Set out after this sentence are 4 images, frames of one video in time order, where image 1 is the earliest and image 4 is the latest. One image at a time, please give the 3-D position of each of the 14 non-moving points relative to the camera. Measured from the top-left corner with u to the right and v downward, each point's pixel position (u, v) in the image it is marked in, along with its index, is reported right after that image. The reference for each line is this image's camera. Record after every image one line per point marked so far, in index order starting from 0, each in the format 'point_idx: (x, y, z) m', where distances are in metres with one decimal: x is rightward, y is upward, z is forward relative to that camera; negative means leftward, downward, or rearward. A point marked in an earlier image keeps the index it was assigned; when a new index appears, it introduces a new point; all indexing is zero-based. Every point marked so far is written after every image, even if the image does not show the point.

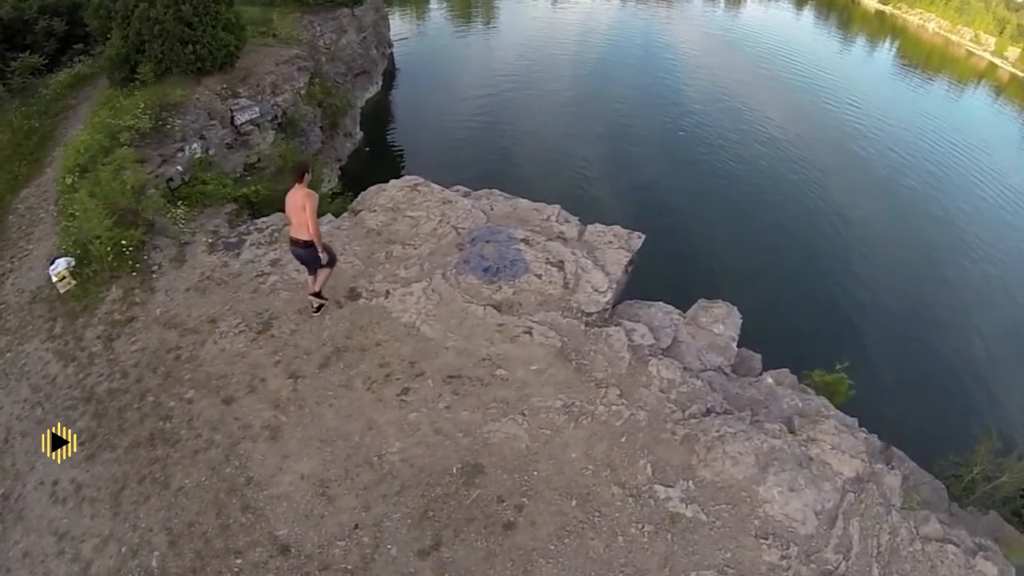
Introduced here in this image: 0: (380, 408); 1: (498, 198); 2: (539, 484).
0: (-3.1, -2.8, +15.0) m
1: (-0.5, +2.8, +19.9) m
2: (+0.5, -4.0, +13.0) m
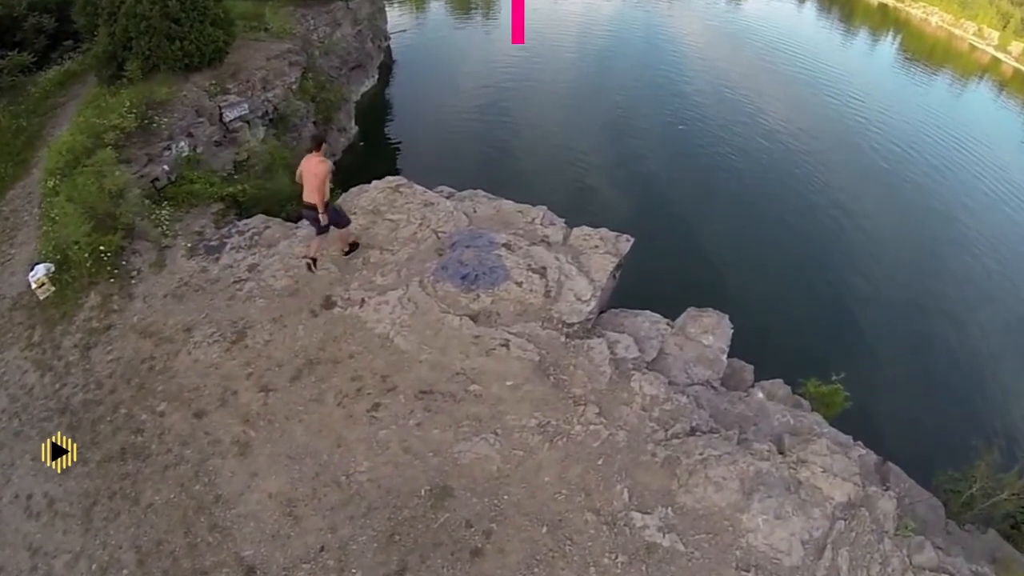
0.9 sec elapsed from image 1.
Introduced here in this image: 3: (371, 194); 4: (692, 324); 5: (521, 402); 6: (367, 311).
0: (-3.6, -3.0, +14.4) m
1: (-0.9, +2.6, +19.2) m
2: (-0.1, -4.2, +12.4) m
3: (-4.3, +2.9, +19.5) m
4: (+4.4, -0.9, +15.9) m
5: (+0.2, -2.4, +13.7) m
6: (-3.7, -0.6, +16.2) m
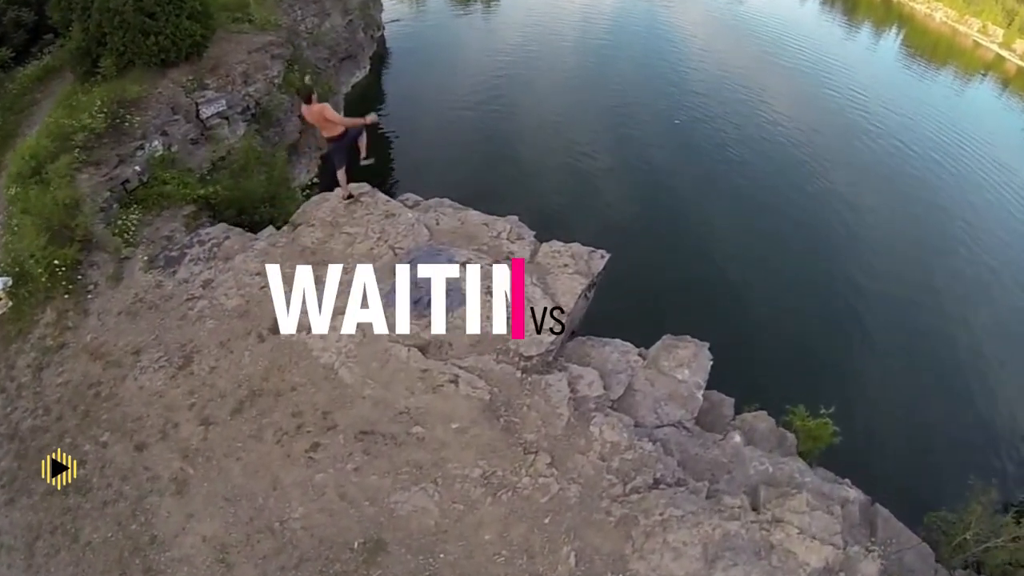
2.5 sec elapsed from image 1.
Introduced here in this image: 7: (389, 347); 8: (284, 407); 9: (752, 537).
0: (-4.7, -3.7, +13.3) m
1: (-1.8, +2.2, +17.8) m
2: (-1.2, -5.0, +11.2) m
3: (-5.1, +2.4, +18.2) m
4: (+3.5, -1.5, +14.4) m
5: (-0.9, -3.1, +12.4) m
6: (-4.6, -1.2, +15.1) m
7: (-2.7, -1.3, +14.2) m
8: (-5.0, -2.6, +14.2) m
9: (+4.2, -4.4, +11.3) m
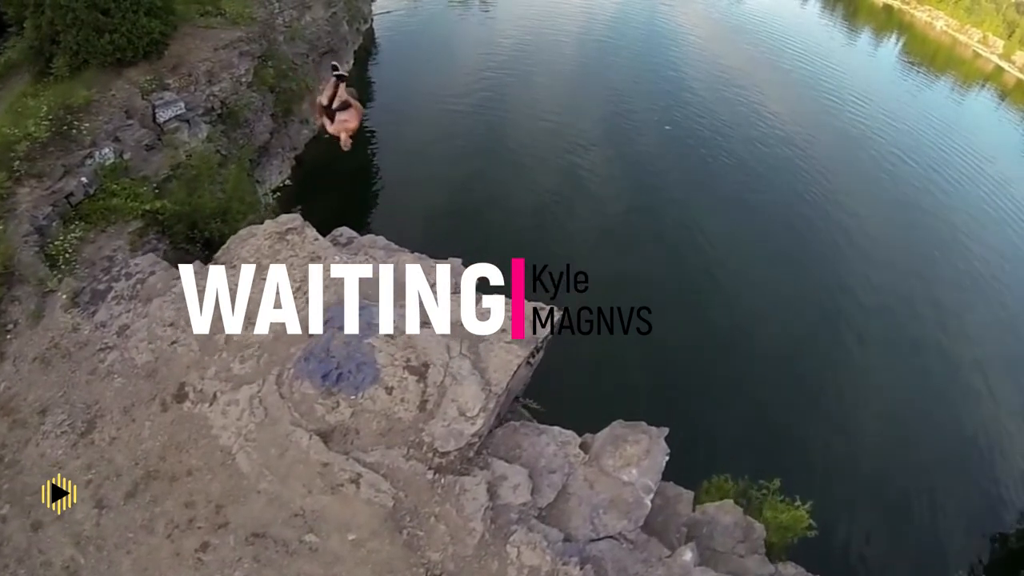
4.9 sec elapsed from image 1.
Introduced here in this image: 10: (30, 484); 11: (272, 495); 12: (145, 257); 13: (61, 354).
0: (-6.2, -5.1, +11.8) m
1: (-3.1, +0.9, +15.7) m
2: (-2.8, -6.5, +9.5) m
3: (-6.4, +1.2, +16.3) m
4: (+2.0, -2.9, +12.3) m
5: (-2.5, -4.6, +10.7) m
6: (-6.1, -2.5, +13.4) m
7: (-4.2, -2.7, +12.4) m
8: (-6.5, -4.0, +12.6) m
9: (+2.6, -6.0, +9.3) m
10: (-10.7, -4.4, +14.2) m
11: (-4.4, -3.8, +11.8) m
12: (-10.9, +0.9, +19.3) m
13: (-11.5, -1.7, +16.5) m
